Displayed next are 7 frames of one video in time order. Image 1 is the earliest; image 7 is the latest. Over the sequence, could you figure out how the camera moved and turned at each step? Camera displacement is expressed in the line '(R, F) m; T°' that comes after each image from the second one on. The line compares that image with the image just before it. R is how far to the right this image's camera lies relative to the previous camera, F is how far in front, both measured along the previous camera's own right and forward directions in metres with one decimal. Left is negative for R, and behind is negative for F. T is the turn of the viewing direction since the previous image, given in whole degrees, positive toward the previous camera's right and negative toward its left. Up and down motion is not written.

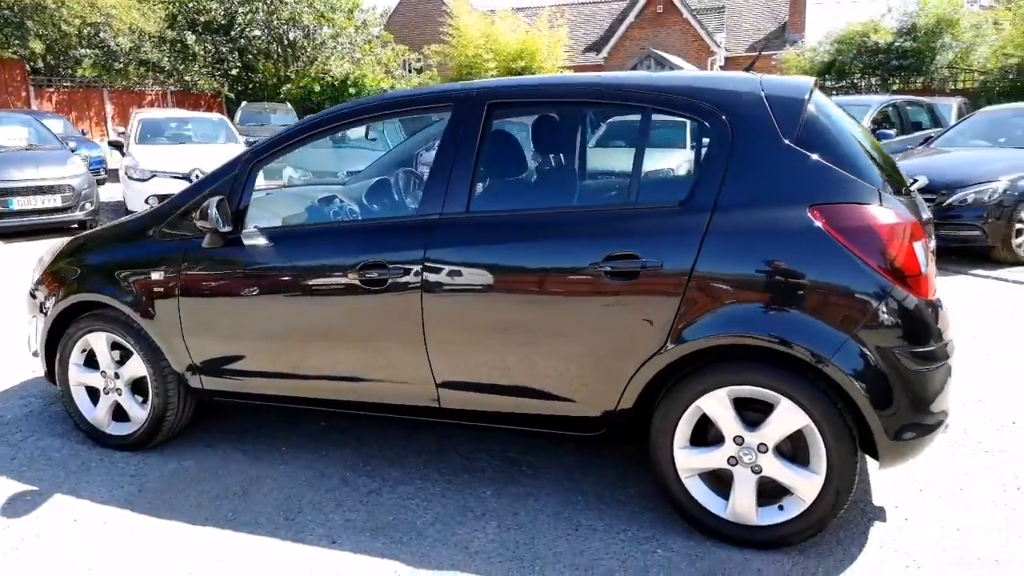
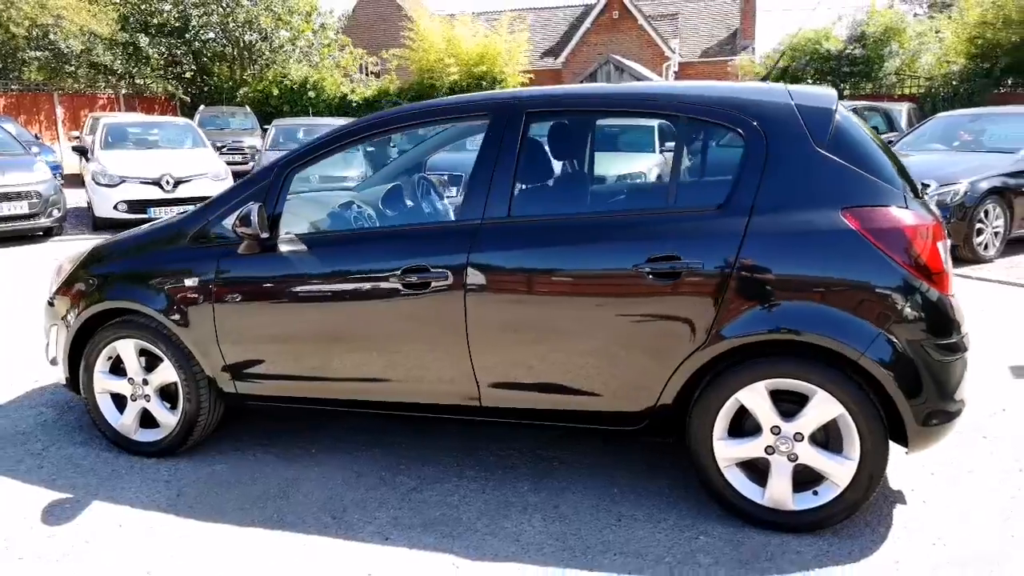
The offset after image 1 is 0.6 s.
(-0.4, -0.1) m; +3°
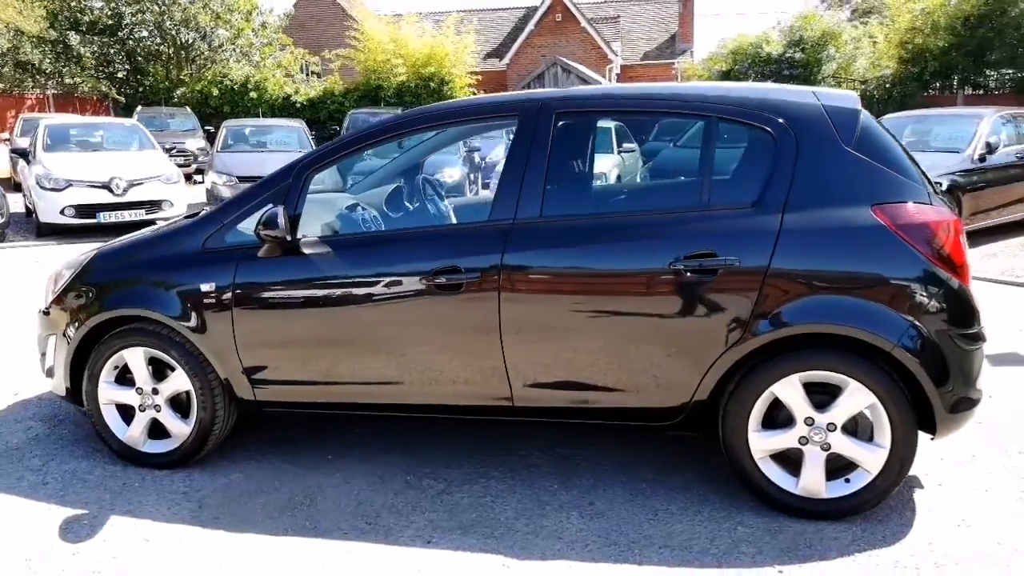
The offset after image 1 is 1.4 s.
(-0.4, 0.0) m; +4°
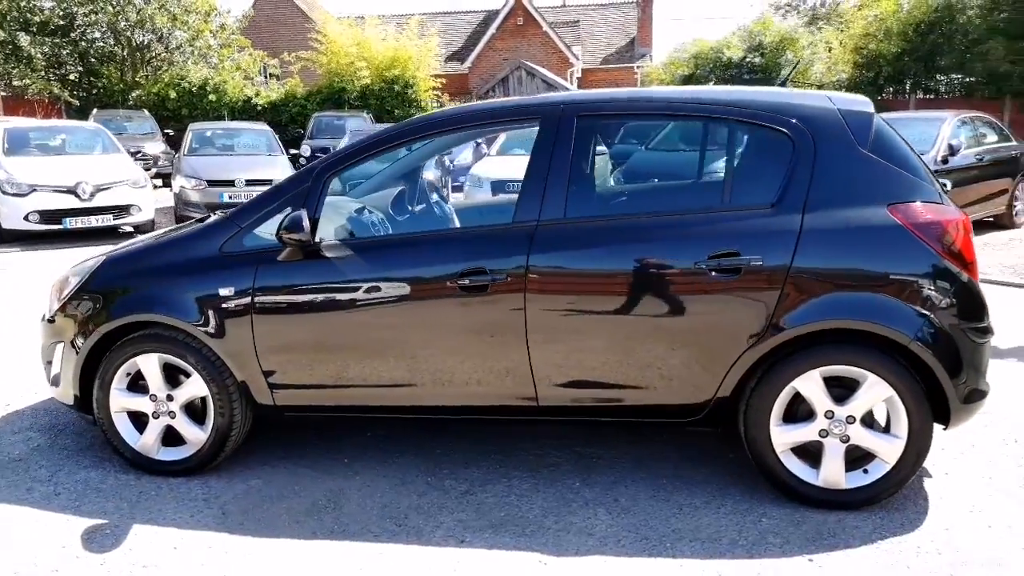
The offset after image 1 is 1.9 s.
(-0.3, 0.0) m; +3°
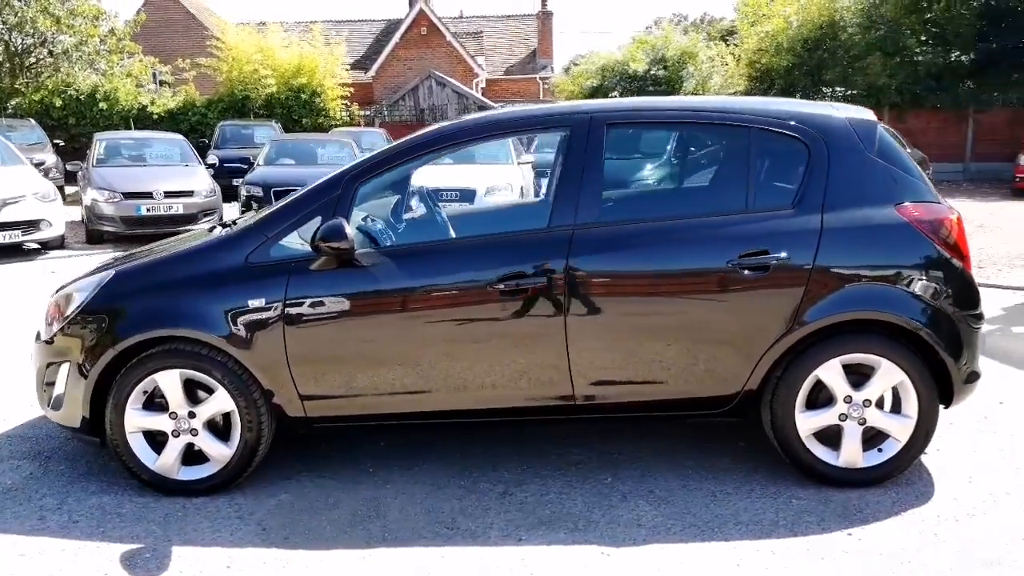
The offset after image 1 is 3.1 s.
(-0.6, 0.0) m; +8°
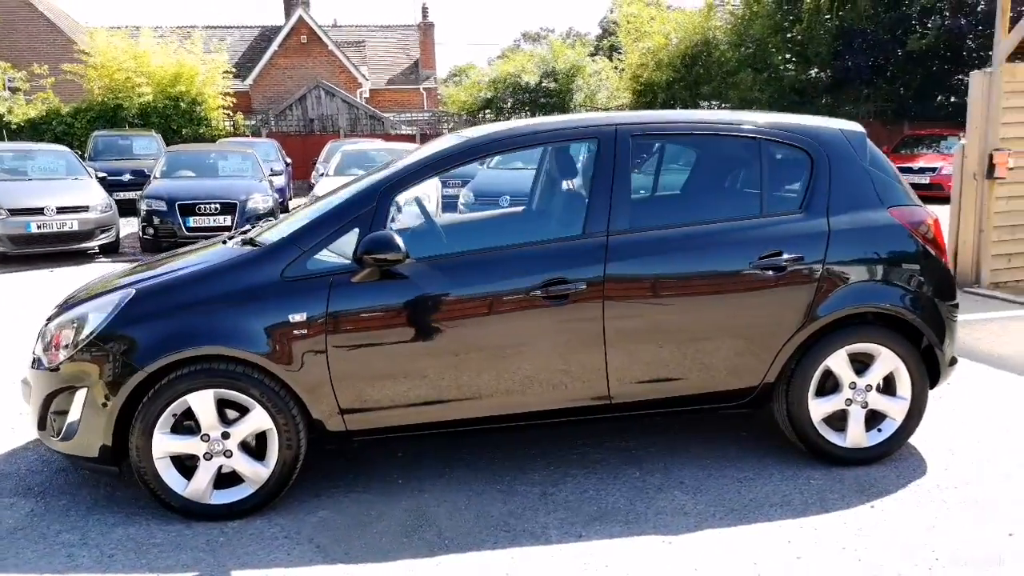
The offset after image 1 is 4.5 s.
(-0.8, 0.0) m; +9°
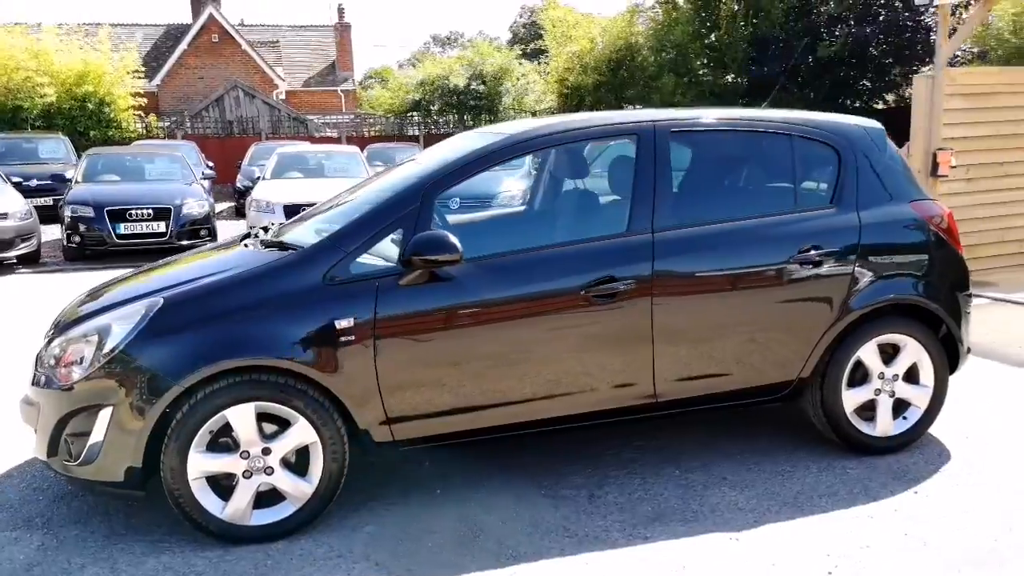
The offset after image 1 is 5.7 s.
(-0.6, +0.1) m; +6°
